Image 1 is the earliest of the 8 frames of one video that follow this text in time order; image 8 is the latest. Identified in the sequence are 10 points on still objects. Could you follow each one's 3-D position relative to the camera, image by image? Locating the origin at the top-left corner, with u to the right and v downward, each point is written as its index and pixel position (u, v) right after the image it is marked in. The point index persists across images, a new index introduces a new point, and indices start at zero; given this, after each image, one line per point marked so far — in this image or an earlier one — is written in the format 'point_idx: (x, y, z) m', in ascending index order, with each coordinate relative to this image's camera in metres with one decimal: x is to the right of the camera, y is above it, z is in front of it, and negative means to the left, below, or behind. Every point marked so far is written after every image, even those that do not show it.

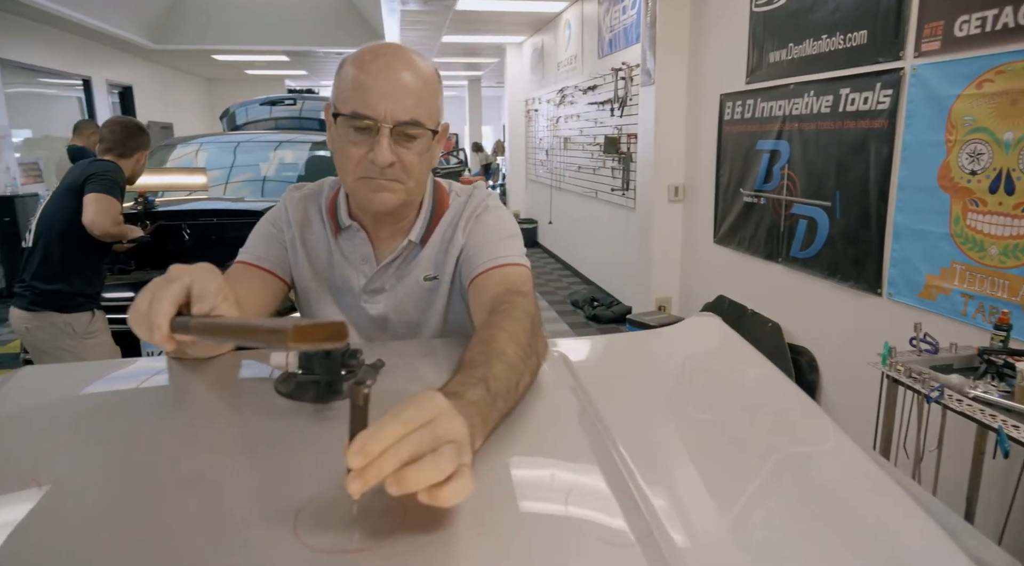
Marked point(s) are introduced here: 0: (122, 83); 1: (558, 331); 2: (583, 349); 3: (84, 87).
0: (-6.4, +3.4, +10.6) m
1: (+0.4, -0.4, +5.3) m
2: (+0.1, -0.1, +0.9) m
3: (-6.3, +2.9, +9.4) m
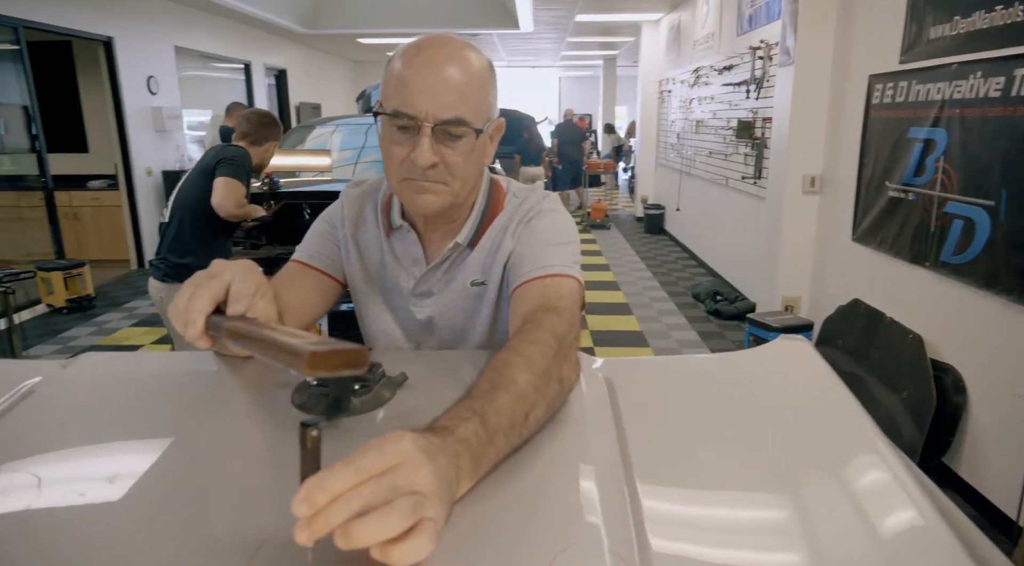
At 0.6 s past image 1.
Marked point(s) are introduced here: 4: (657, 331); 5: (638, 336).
0: (-4.1, +3.9, +11.5) m
1: (+1.3, -0.3, +5.1) m
2: (+0.1, -0.1, +0.8) m
3: (-4.3, +3.4, +10.3) m
4: (+1.1, -0.4, +4.9) m
5: (+1.0, -0.4, +4.8) m
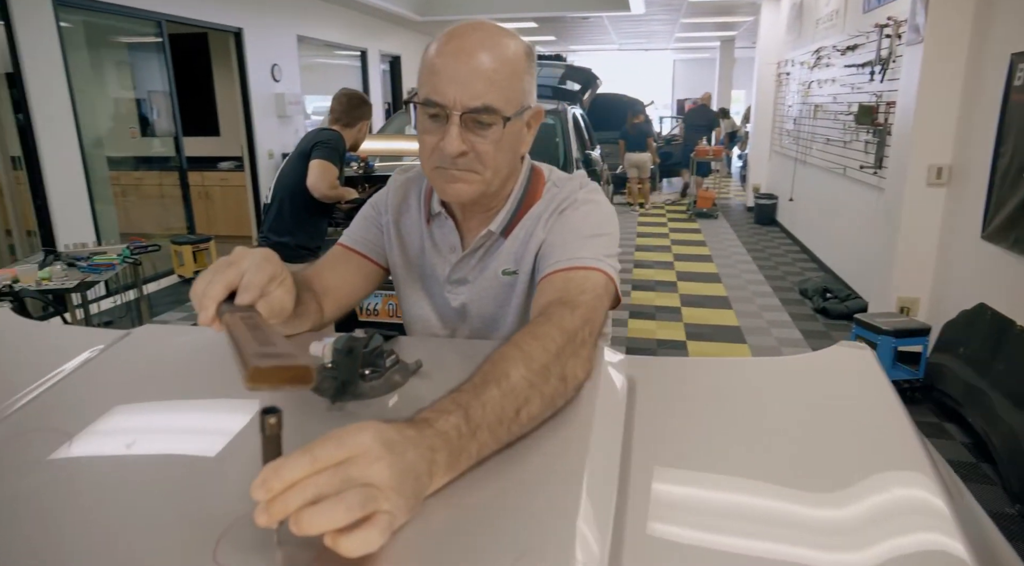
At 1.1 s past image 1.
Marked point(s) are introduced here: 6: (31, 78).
0: (-2.2, +4.3, +11.9) m
1: (+2.0, -0.3, +4.8) m
2: (+0.2, -0.1, +0.8) m
3: (-2.5, +3.8, +10.7) m
4: (+1.8, -0.3, +4.7) m
5: (+1.6, -0.3, +4.6) m
6: (-3.5, +1.5, +4.7) m
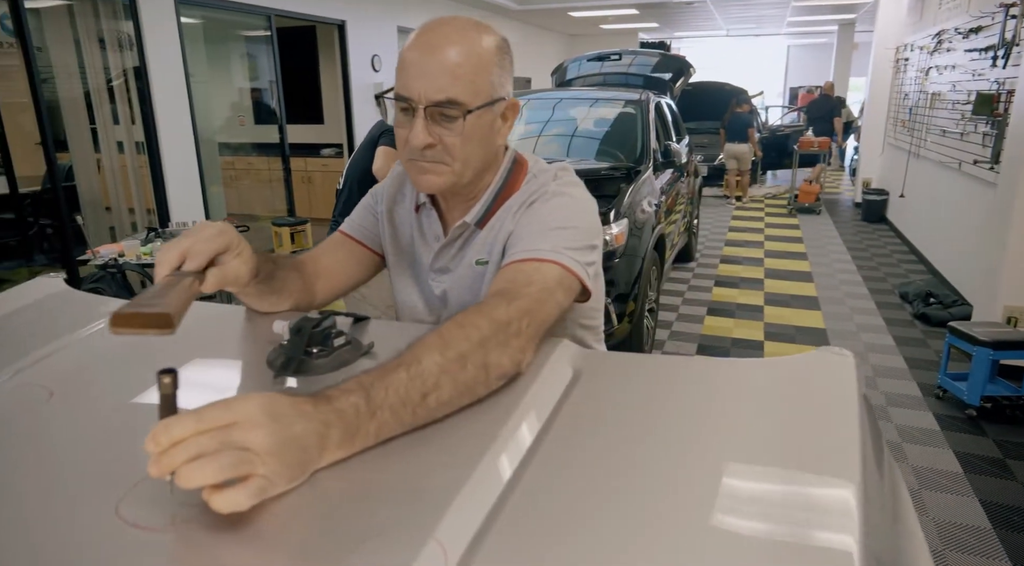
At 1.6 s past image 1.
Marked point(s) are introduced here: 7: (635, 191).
0: (-0.3, +4.6, +12.0) m
1: (+2.5, -0.3, +4.5) m
2: (+0.1, -0.1, +0.8) m
3: (-0.9, +4.0, +11.0) m
4: (+2.3, -0.3, +4.4) m
5: (+2.1, -0.3, +4.3) m
6: (-2.9, +1.7, +5.1) m
7: (+0.7, +0.5, +3.6) m
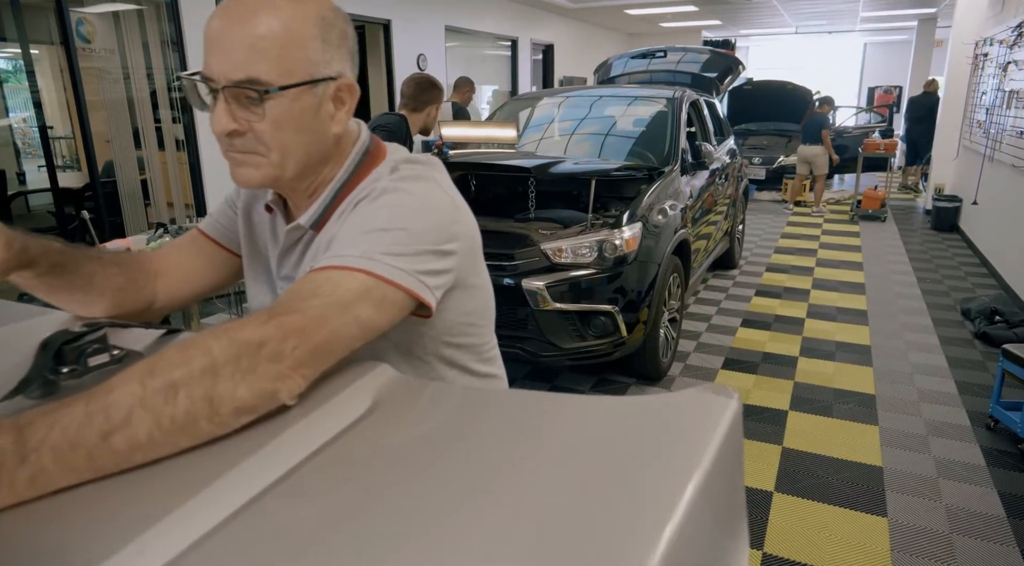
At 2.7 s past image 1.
0: (+0.6, +4.5, +11.9) m
1: (+2.6, -0.4, +4.1) m
2: (-0.1, -0.1, +0.7) m
3: (0.0, +4.0, +10.9) m
4: (+2.4, -0.4, +4.0) m
5: (+2.2, -0.4, +4.0) m
6: (-2.7, +1.8, +5.3) m
7: (+0.8, +0.5, +3.4) m
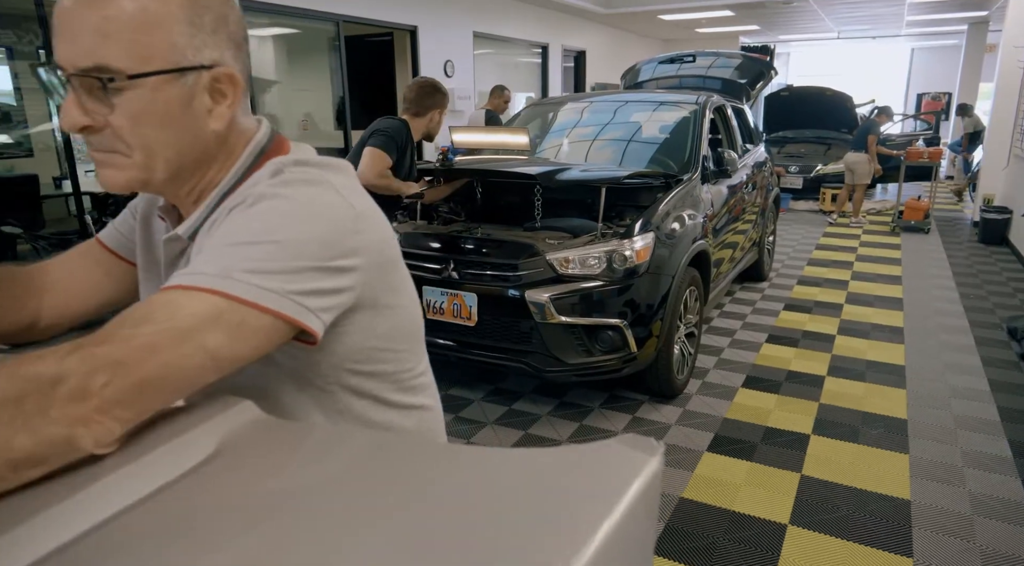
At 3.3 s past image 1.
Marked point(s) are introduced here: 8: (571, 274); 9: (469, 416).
0: (+1.2, +4.4, +11.8) m
1: (+2.7, -0.5, +3.9) m
2: (-0.2, -0.1, +0.6) m
3: (+0.5, +3.9, +10.8) m
4: (+2.5, -0.5, +3.8) m
5: (+2.3, -0.5, +3.7) m
6: (-2.5, +1.7, +5.3) m
7: (+0.8, +0.4, +3.3) m
8: (+0.3, 0.0, +2.8) m
9: (-0.2, -0.7, +3.2) m
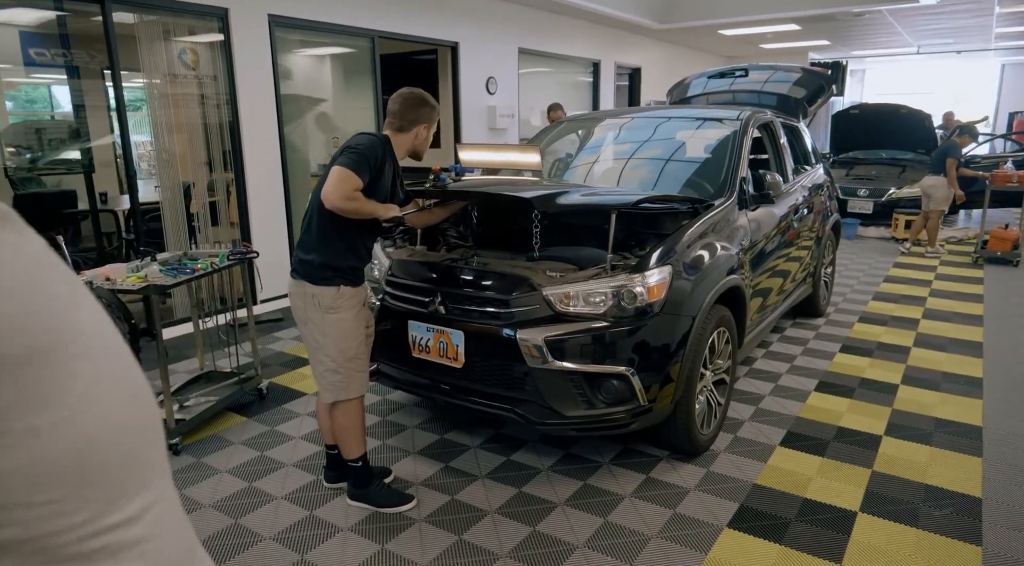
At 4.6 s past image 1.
0: (+2.1, +3.9, +11.4) m
1: (+2.8, -0.7, +3.3) m
2: (-0.5, -0.2, +0.2) m
3: (+1.3, +3.5, +10.5) m
4: (+2.5, -0.8, +3.2) m
5: (+2.3, -0.8, +3.2) m
6: (-2.2, +1.6, +5.3) m
7: (+0.8, +0.2, +2.9) m
8: (+0.2, -0.1, +2.5) m
9: (-0.2, -0.8, +2.9) m
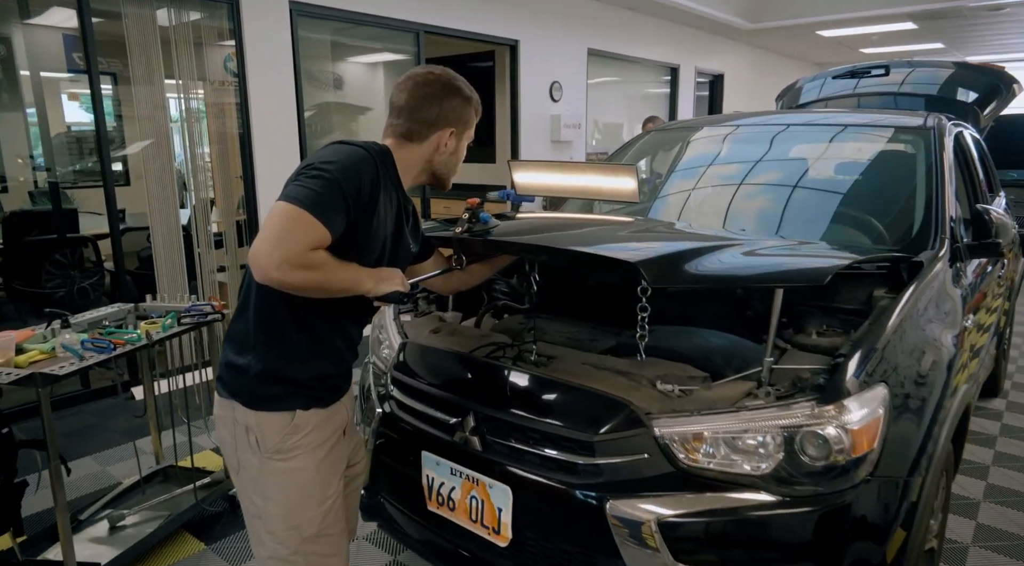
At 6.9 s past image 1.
0: (+3.2, +3.4, +10.2) m
1: (+3.0, -1.1, +1.9) m
2: (-0.5, -0.4, -0.8) m
3: (+2.3, +3.0, +9.3) m
4: (+2.7, -1.1, +1.8) m
5: (+2.5, -1.1, +1.9) m
6: (-1.7, +1.3, +4.4) m
7: (+1.1, -0.1, +1.7) m
8: (+0.4, -0.4, +1.4) m
9: (0.0, -1.1, +1.8) m
